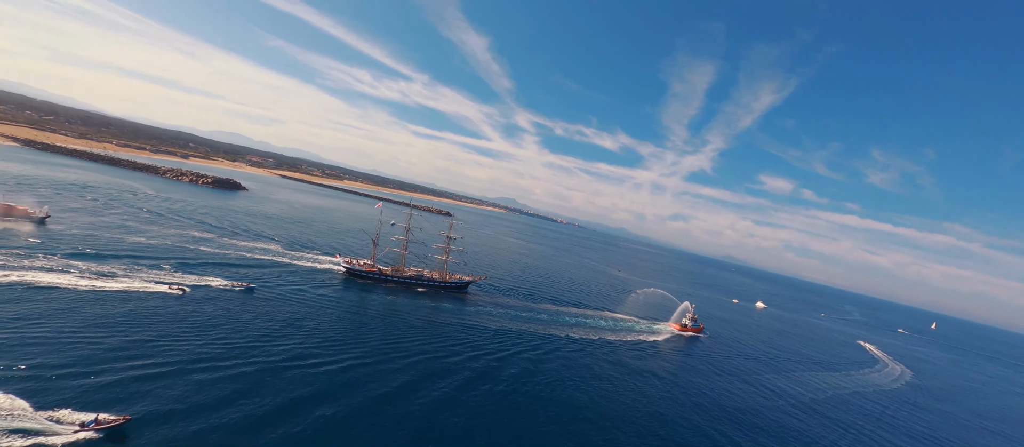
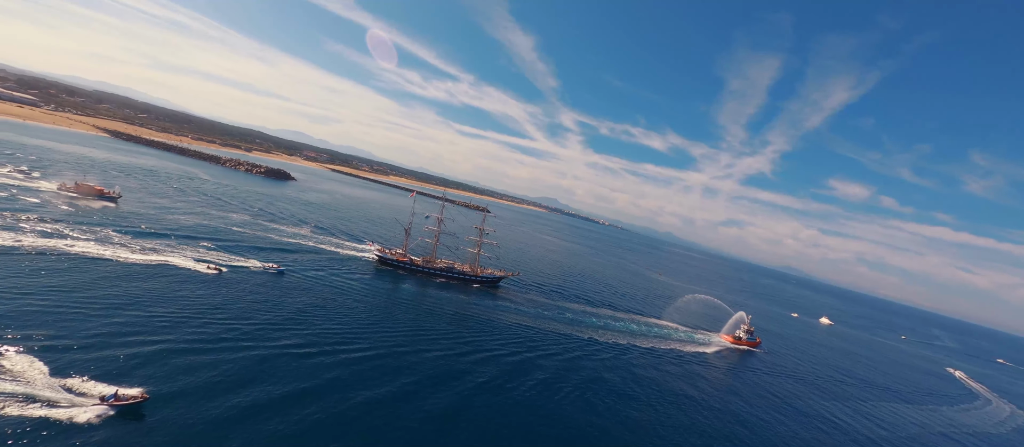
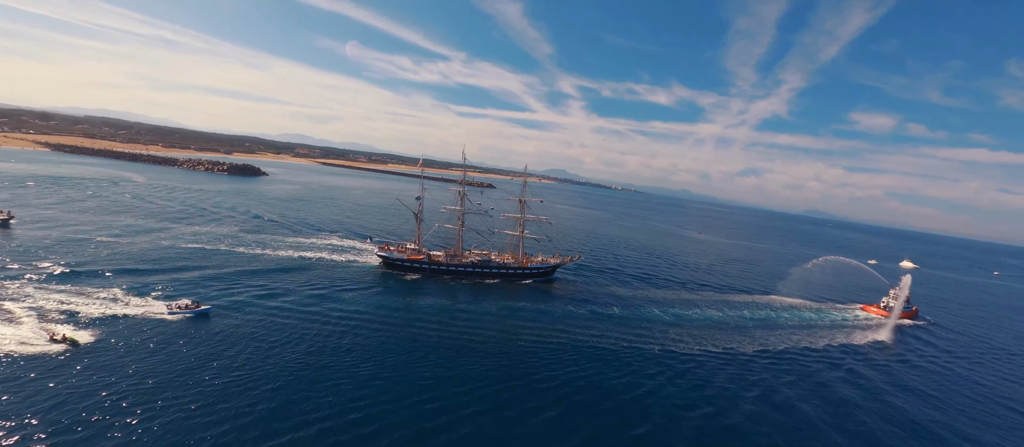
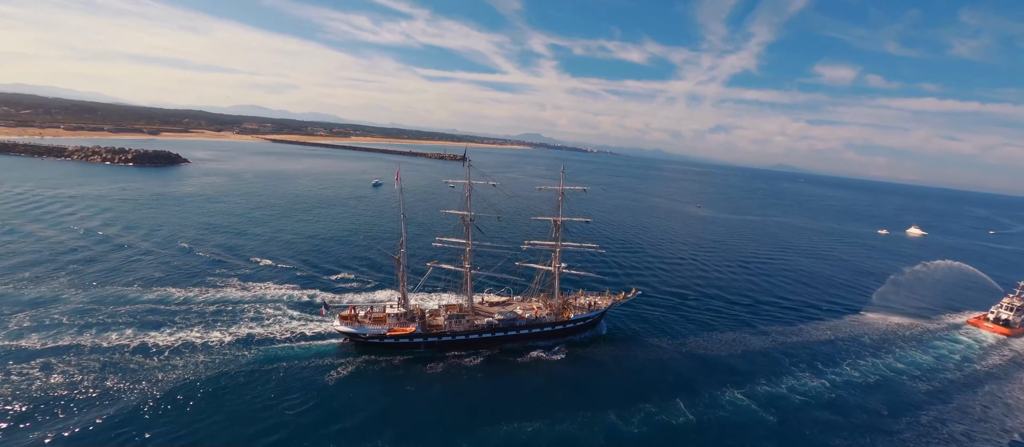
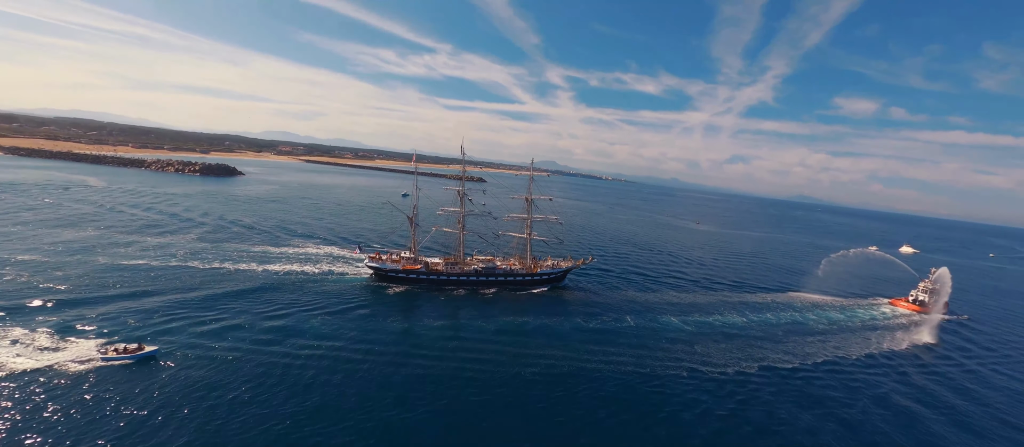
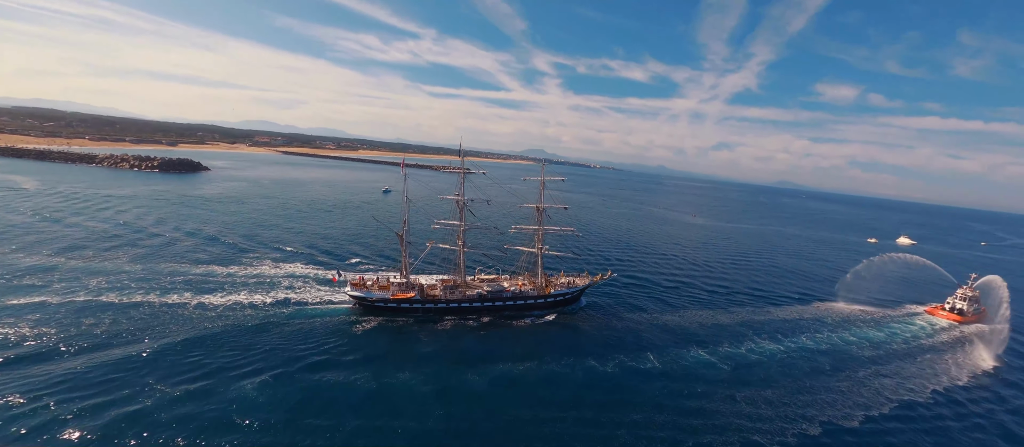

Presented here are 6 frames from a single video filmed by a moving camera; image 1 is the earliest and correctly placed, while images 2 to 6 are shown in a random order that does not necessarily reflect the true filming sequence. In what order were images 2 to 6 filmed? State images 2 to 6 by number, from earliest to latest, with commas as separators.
2, 3, 5, 6, 4
